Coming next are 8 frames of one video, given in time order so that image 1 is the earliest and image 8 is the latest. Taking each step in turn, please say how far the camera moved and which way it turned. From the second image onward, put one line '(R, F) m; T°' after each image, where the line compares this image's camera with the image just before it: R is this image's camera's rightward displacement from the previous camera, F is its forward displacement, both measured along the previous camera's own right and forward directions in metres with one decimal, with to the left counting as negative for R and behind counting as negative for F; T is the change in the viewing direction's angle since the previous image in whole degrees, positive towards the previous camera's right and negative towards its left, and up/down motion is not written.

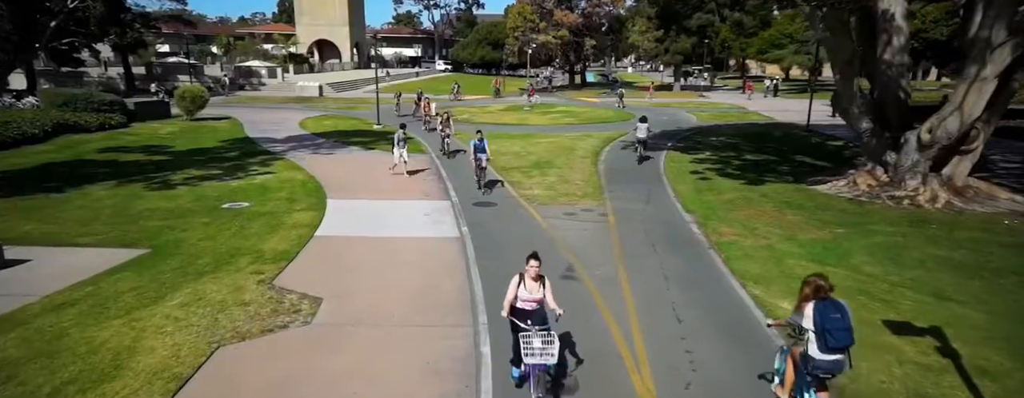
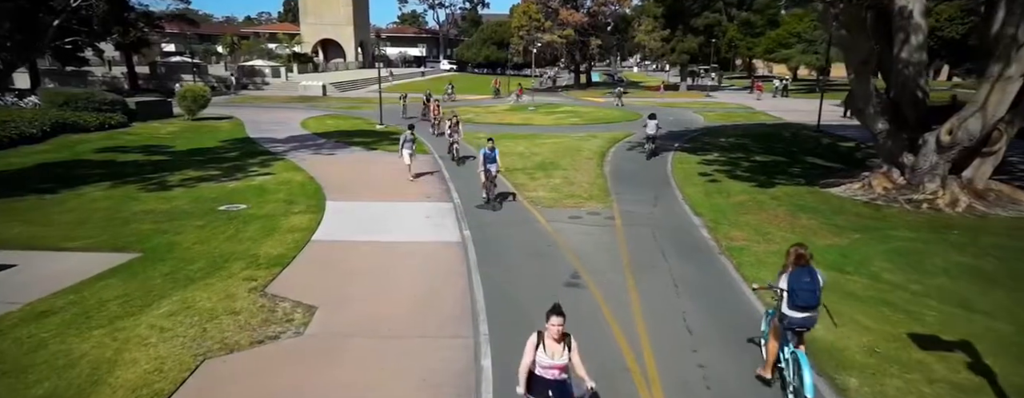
(0.0, +0.4) m; -1°
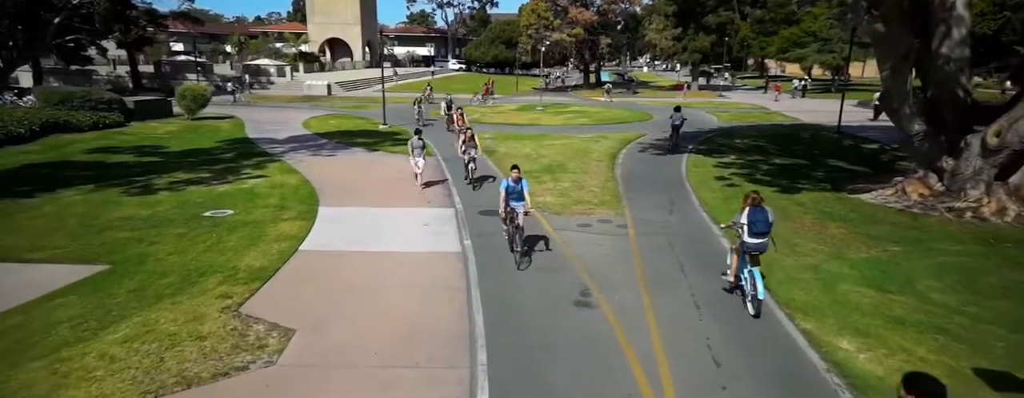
(+0.1, +1.0) m; -1°
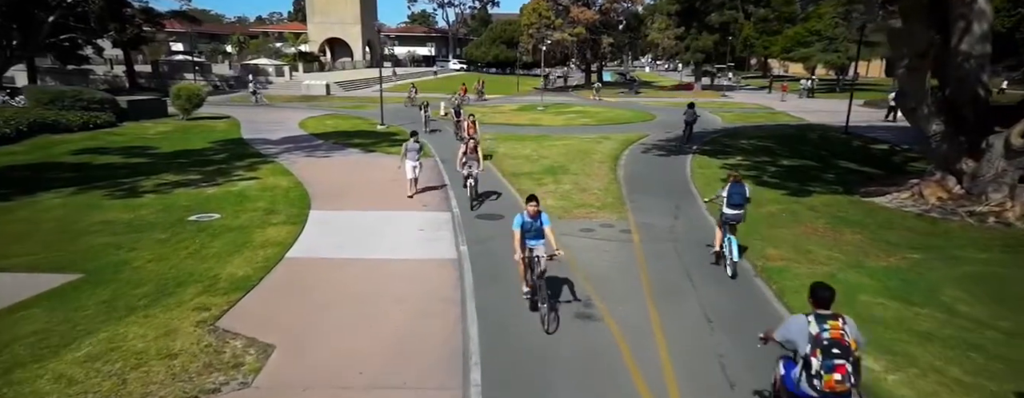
(+0.1, +0.6) m; 0°
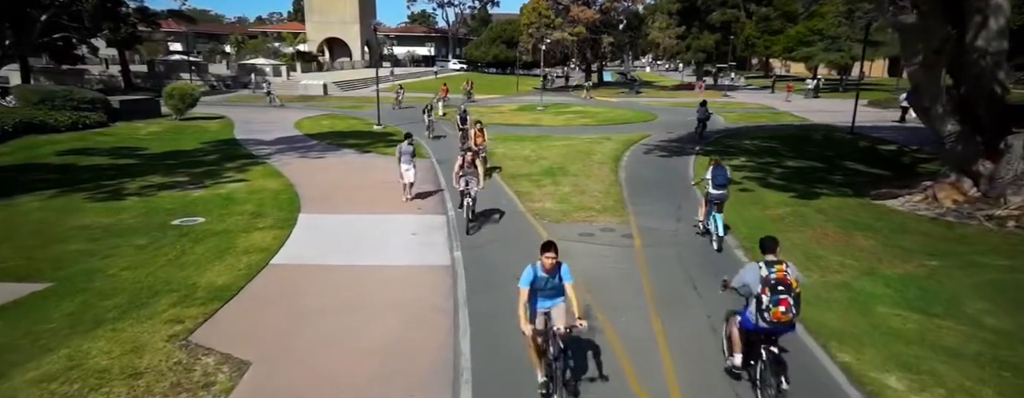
(+0.1, +0.5) m; 0°
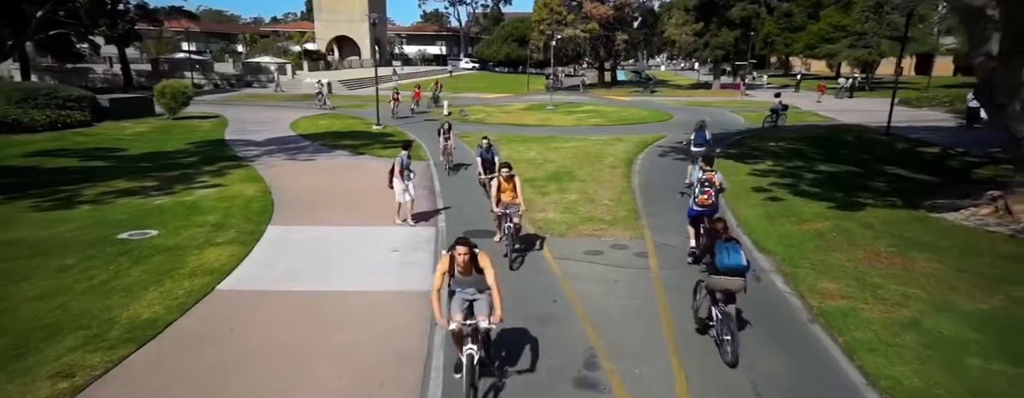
(+0.3, +1.7) m; -1°
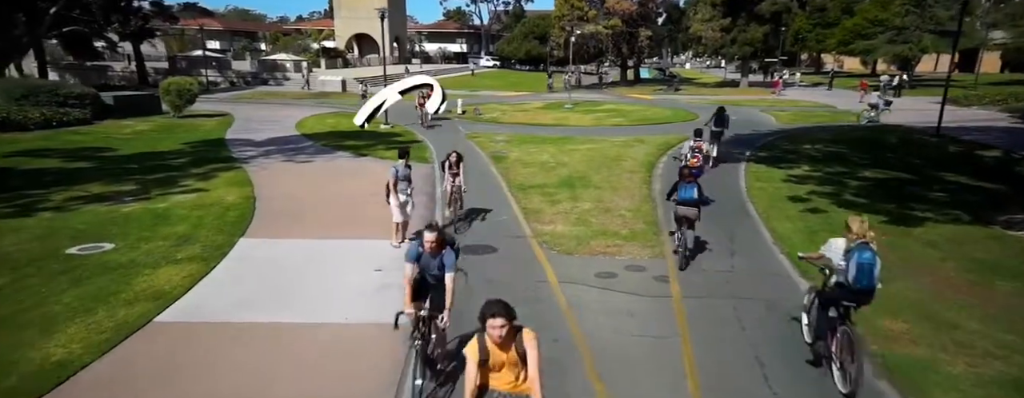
(+0.4, +1.5) m; -2°
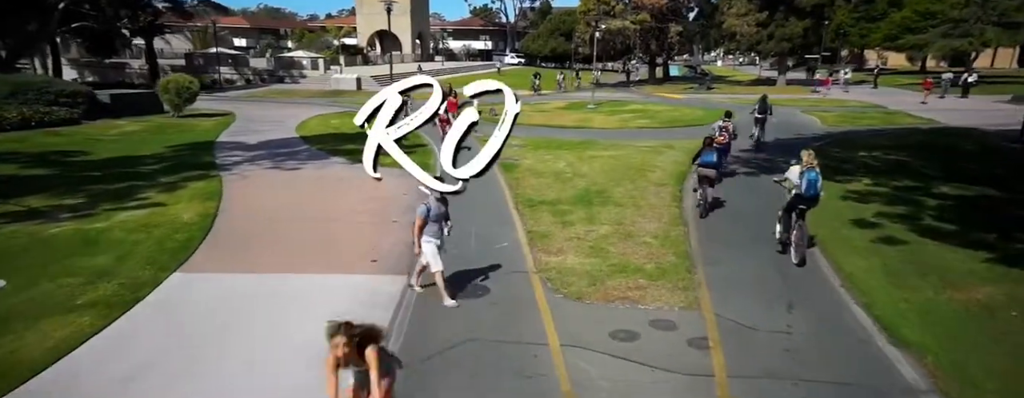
(+0.5, +2.2) m; -3°
